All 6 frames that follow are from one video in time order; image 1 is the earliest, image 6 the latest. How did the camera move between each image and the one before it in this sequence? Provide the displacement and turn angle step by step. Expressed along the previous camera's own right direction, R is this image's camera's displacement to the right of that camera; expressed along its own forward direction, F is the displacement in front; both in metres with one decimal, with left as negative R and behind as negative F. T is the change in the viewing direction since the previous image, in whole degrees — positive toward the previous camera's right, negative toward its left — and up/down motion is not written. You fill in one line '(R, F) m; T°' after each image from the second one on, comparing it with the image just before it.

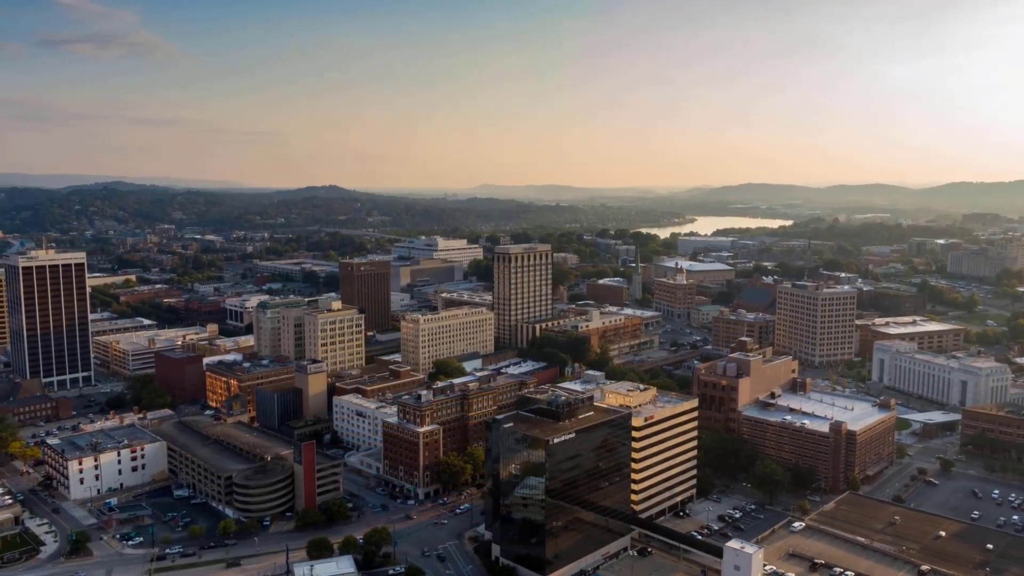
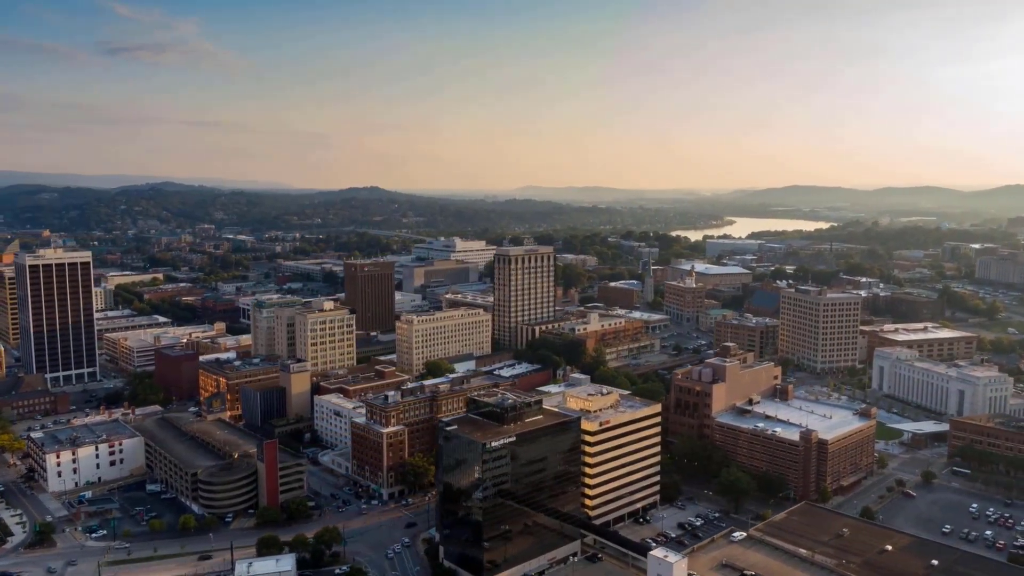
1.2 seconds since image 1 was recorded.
(+4.2, +0.2) m; -3°
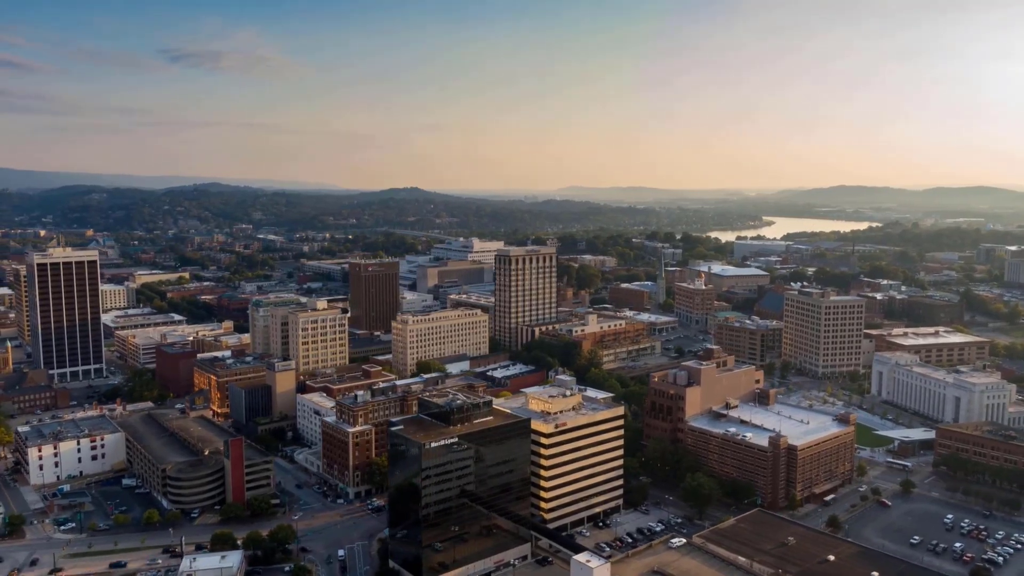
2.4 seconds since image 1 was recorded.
(+4.1, +0.2) m; -3°
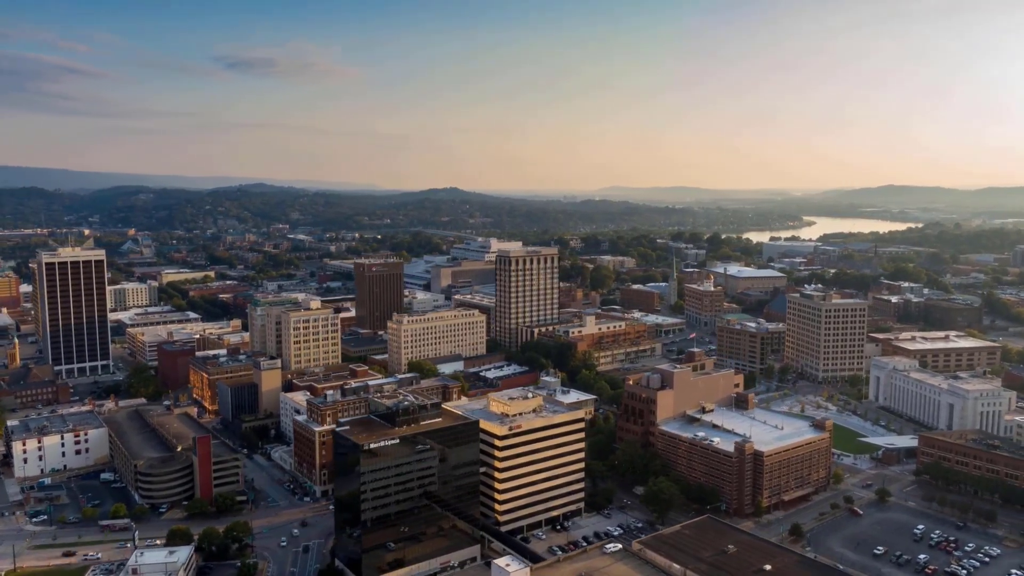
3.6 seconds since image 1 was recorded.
(+4.2, +0.2) m; -3°
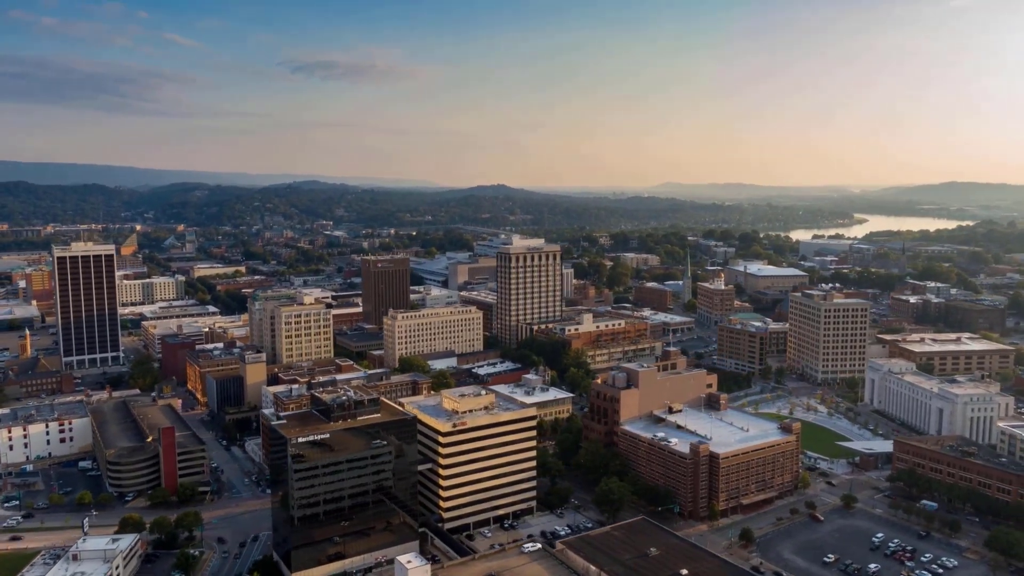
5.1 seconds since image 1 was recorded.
(+5.0, +0.3) m; -4°
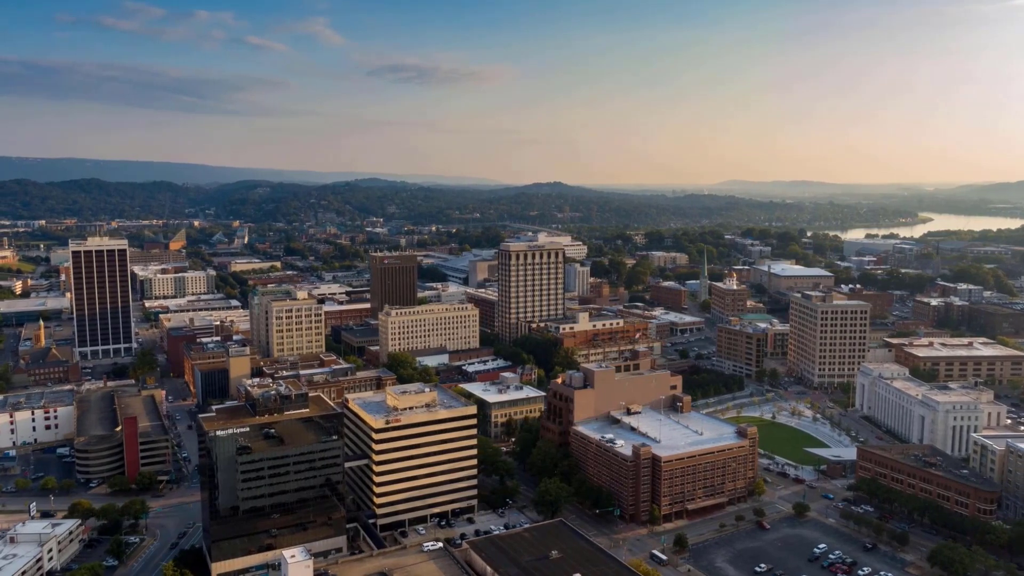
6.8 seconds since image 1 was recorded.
(+6.0, +0.4) m; -4°
